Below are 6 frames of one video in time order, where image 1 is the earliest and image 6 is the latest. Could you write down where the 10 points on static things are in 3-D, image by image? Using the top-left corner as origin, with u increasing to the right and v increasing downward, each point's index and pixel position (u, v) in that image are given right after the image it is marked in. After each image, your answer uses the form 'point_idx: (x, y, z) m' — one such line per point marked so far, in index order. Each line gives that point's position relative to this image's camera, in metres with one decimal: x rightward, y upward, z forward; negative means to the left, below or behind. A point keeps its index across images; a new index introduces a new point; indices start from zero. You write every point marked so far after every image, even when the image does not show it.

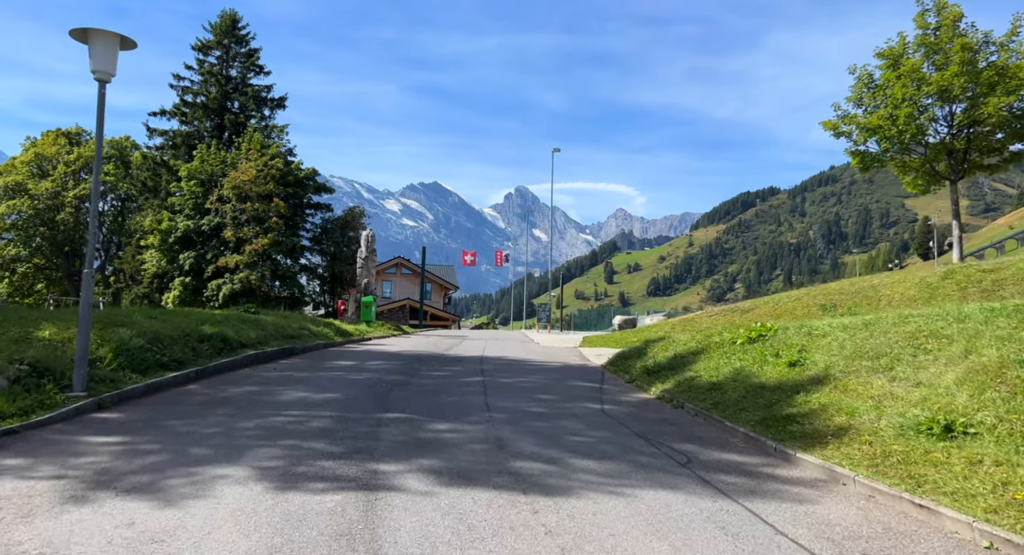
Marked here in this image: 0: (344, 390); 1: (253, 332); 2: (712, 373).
0: (-2.9, -2.0, +13.9) m
1: (-6.0, -1.2, +18.2) m
2: (+3.5, -1.7, +14.0) m
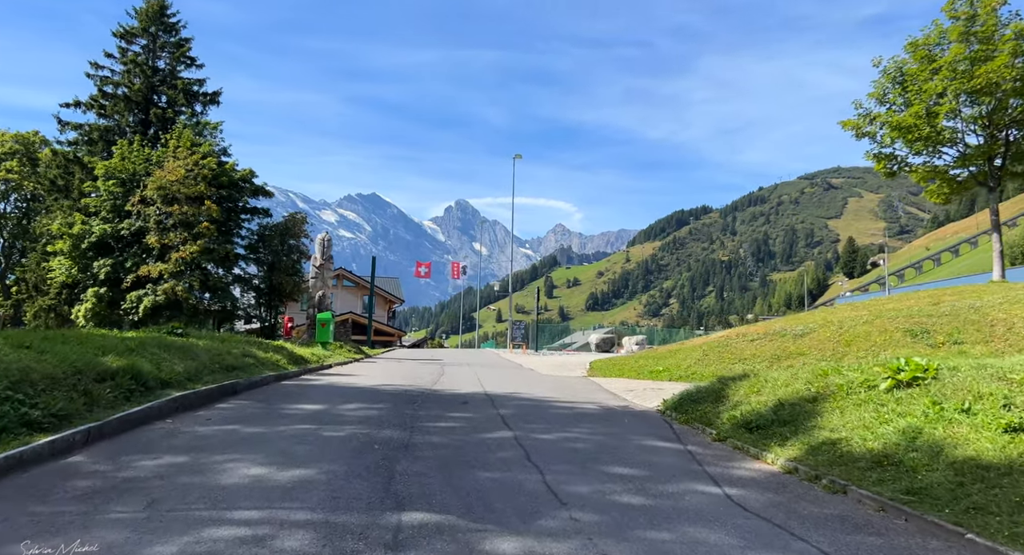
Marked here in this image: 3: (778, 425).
0: (-2.2, -2.1, +9.0) m
1: (-5.5, -1.4, +13.1) m
2: (+4.3, -1.9, +9.6) m
3: (+3.6, -2.0, +10.9) m
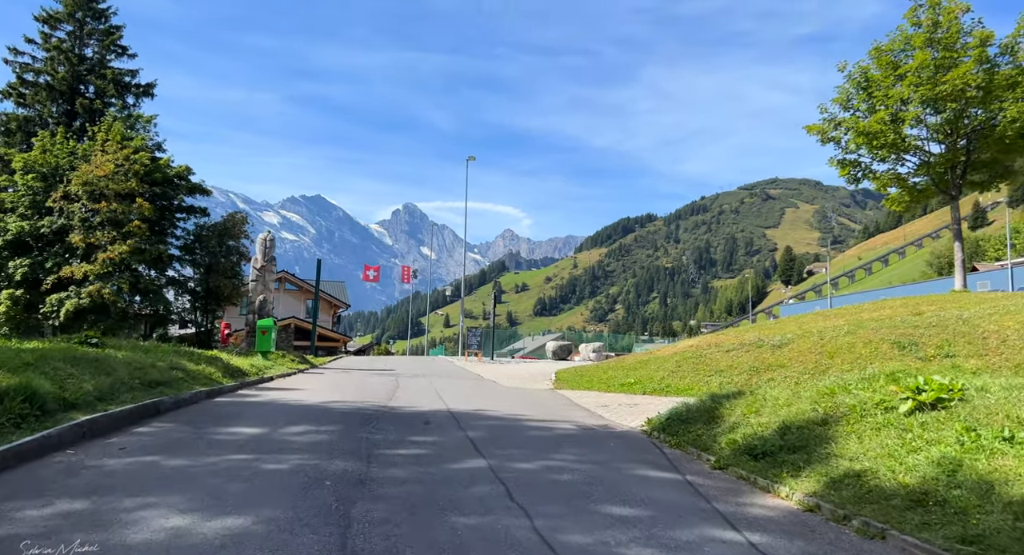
0: (-2.3, -2.1, +7.4) m
1: (-5.9, -1.4, +11.2) m
2: (+4.0, -2.0, +8.4) m
3: (+3.3, -2.1, +9.6) m
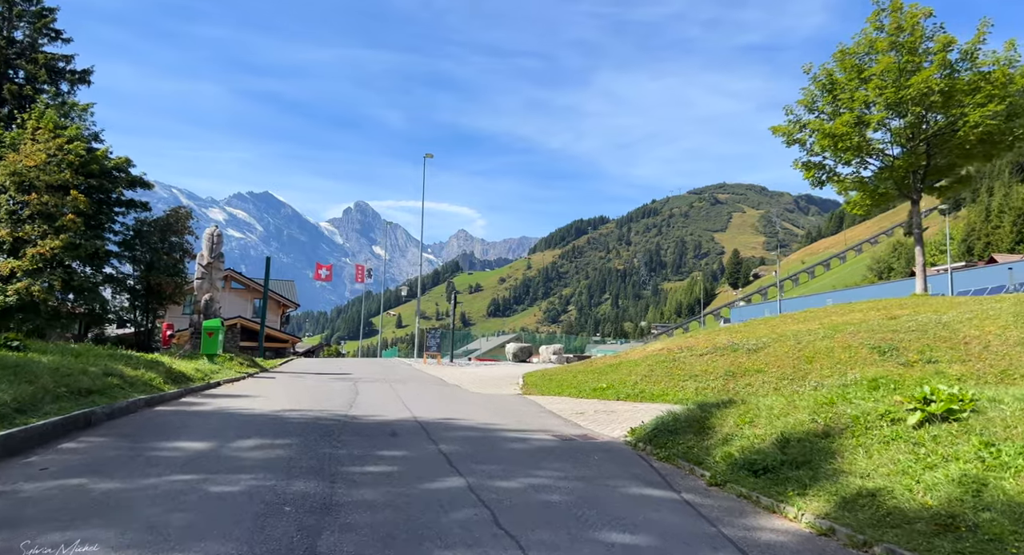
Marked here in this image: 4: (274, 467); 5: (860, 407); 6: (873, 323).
0: (-2.4, -2.1, +6.4) m
1: (-6.2, -1.4, +10.0) m
2: (+3.9, -2.1, +7.7) m
3: (+3.1, -2.1, +8.9) m
4: (-2.7, -2.1, +8.9) m
5: (+4.2, -1.6, +9.7) m
6: (+8.1, -1.0, +17.8) m
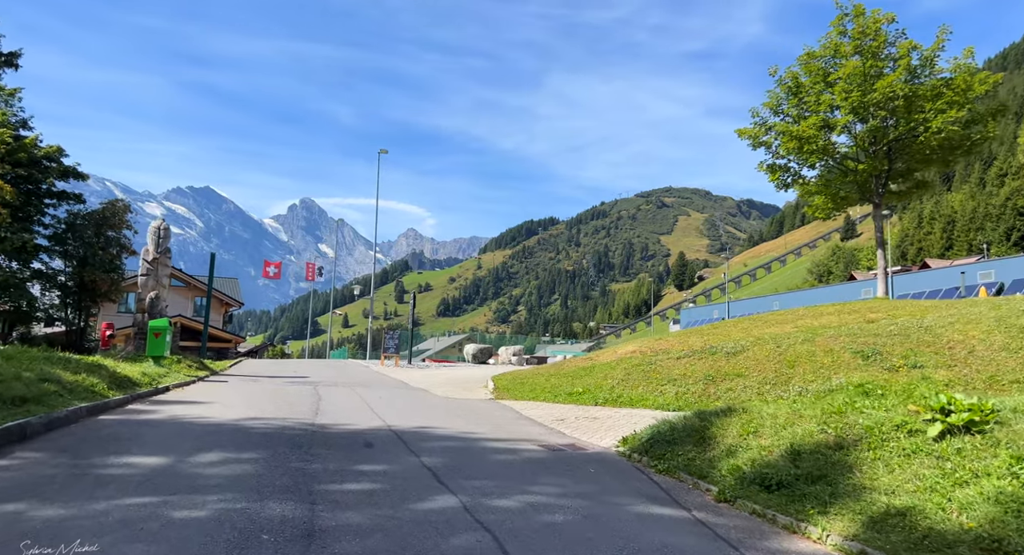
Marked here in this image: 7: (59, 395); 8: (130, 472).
0: (-2.3, -2.1, +5.4) m
1: (-6.3, -1.3, +8.8) m
2: (+3.9, -2.1, +7.2) m
3: (+3.1, -2.1, +8.4) m
4: (-2.7, -2.1, +7.9) m
5: (+4.2, -1.6, +9.2) m
6: (+7.5, -1.0, +17.6) m
7: (-6.6, -1.7, +11.8) m
8: (-3.9, -2.0, +8.1) m
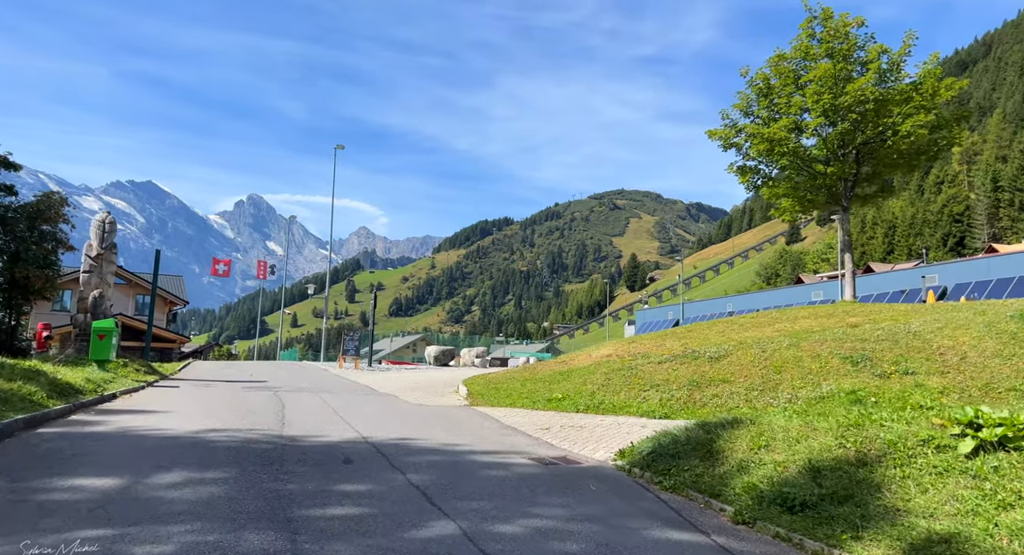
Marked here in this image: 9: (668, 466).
0: (-2.1, -2.1, +4.5) m
1: (-6.3, -1.2, +7.6) m
2: (+4.0, -2.1, +6.6) m
3: (+3.1, -2.2, +7.7) m
4: (-2.6, -2.0, +7.0) m
5: (+4.1, -1.7, +8.7) m
6: (+7.0, -1.1, +17.2) m
7: (-6.7, -1.6, +10.6) m
8: (-3.9, -1.9, +7.1) m
9: (+1.8, -2.2, +9.4) m
